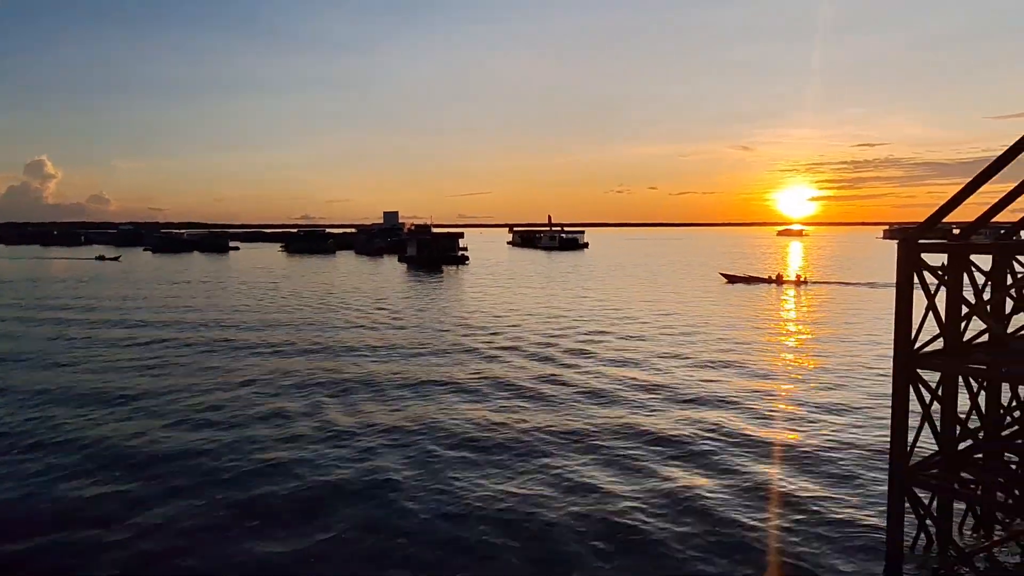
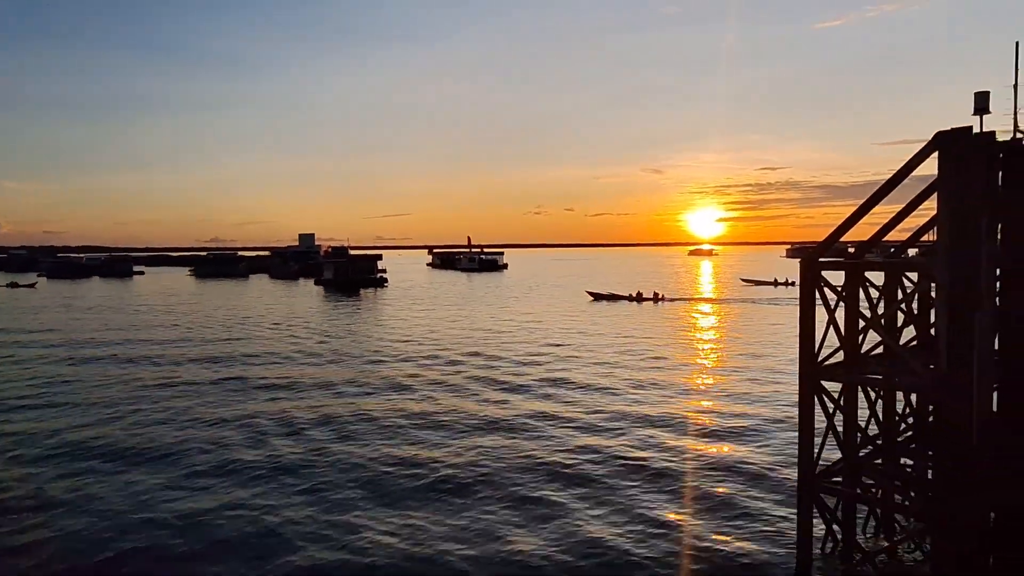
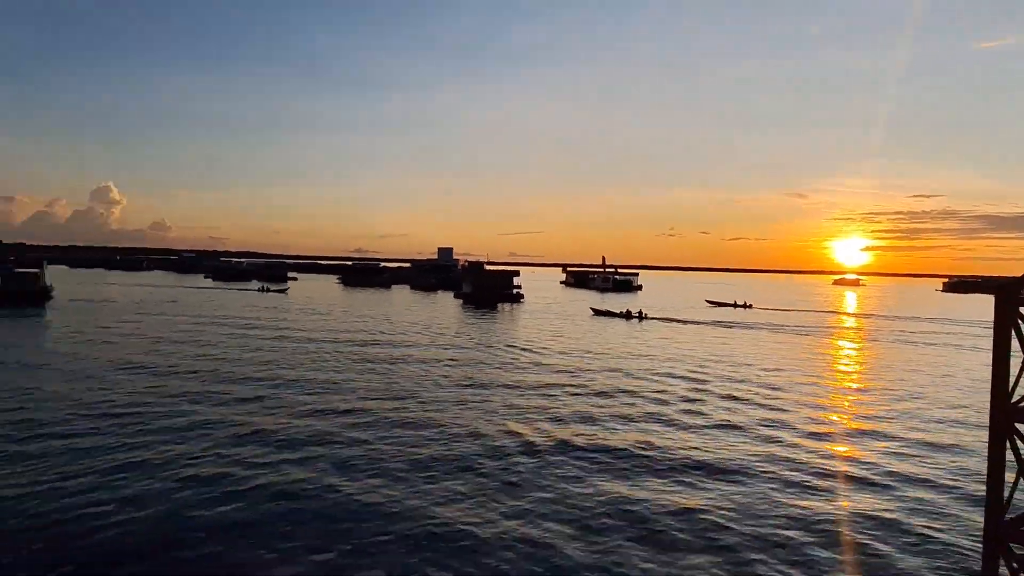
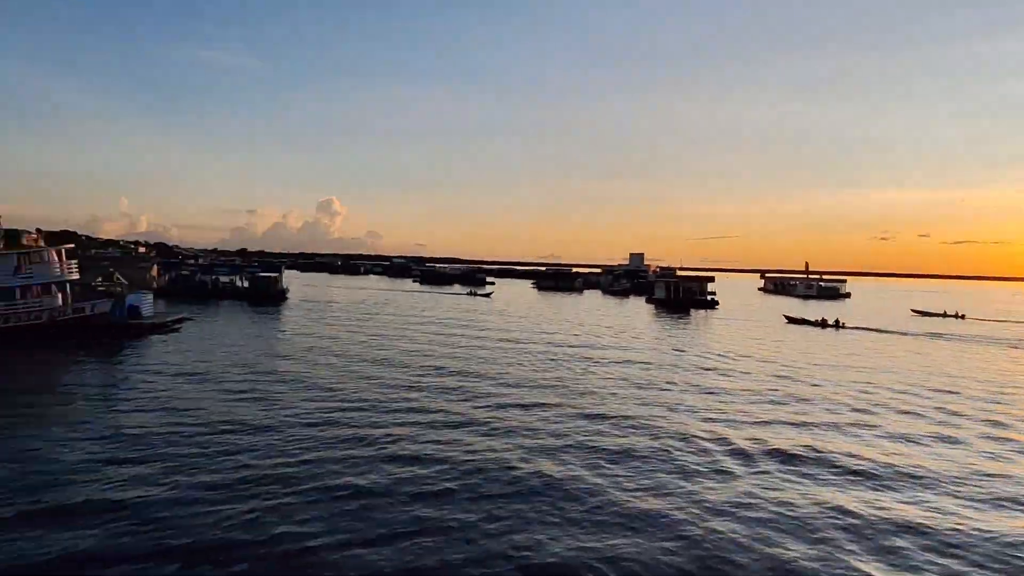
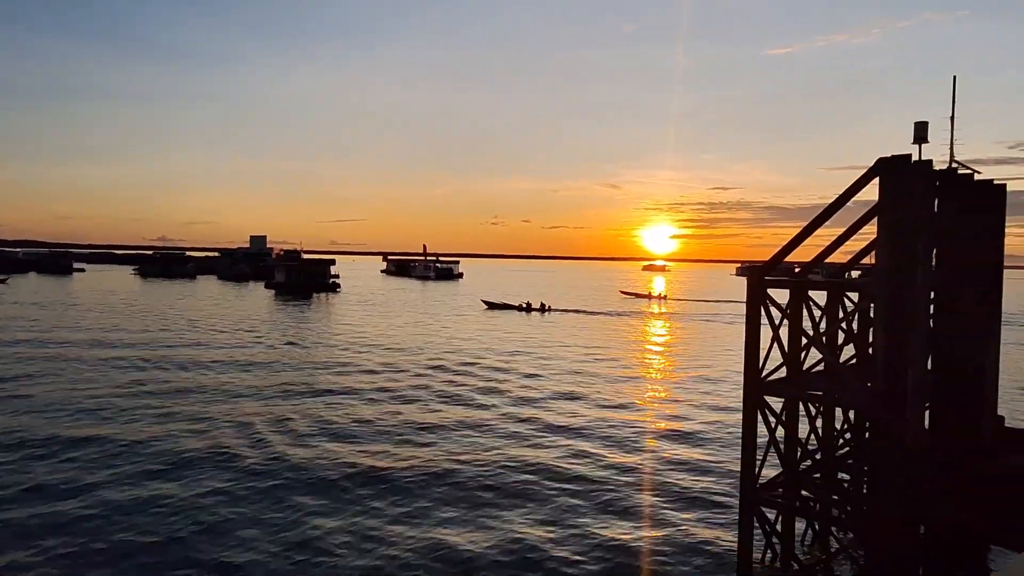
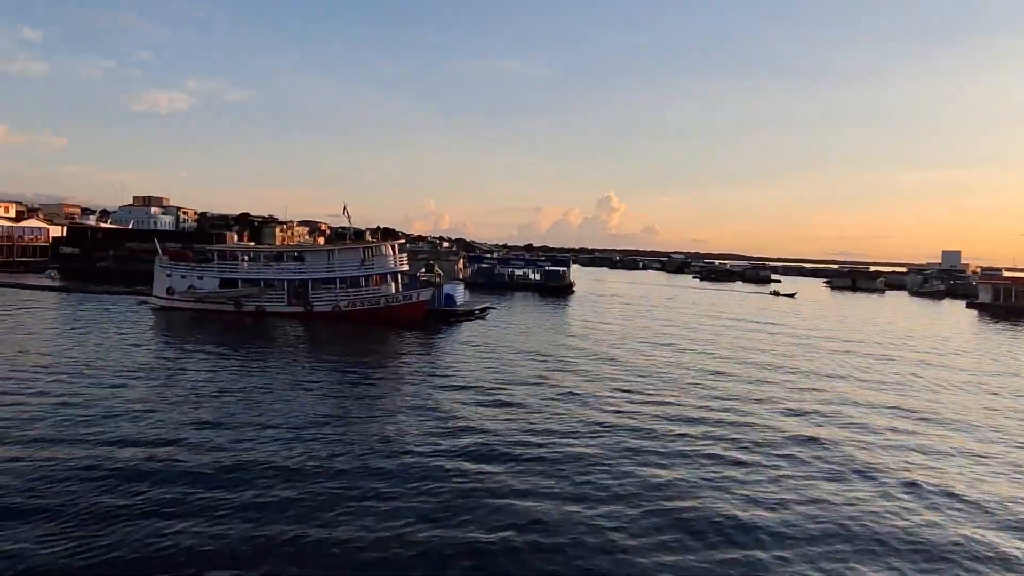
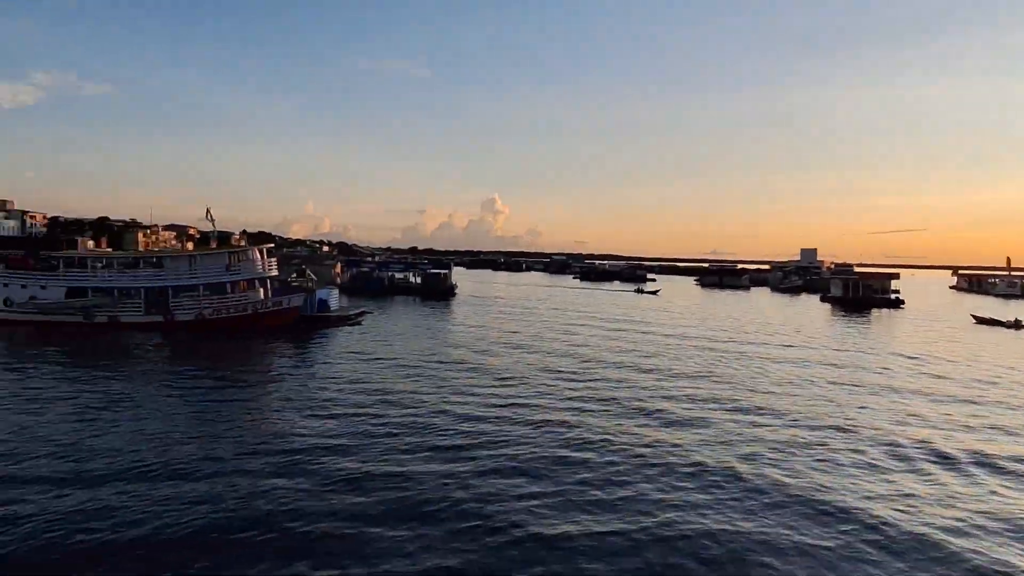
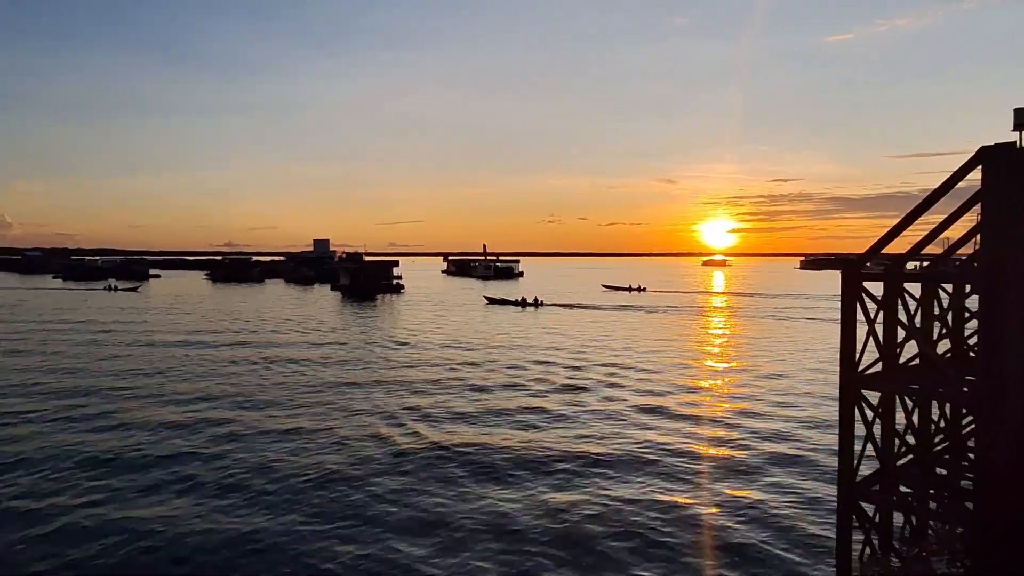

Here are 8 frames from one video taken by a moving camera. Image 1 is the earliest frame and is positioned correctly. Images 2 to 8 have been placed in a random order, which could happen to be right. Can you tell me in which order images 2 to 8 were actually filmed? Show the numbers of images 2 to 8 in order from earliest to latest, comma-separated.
2, 5, 8, 3, 4, 7, 6
